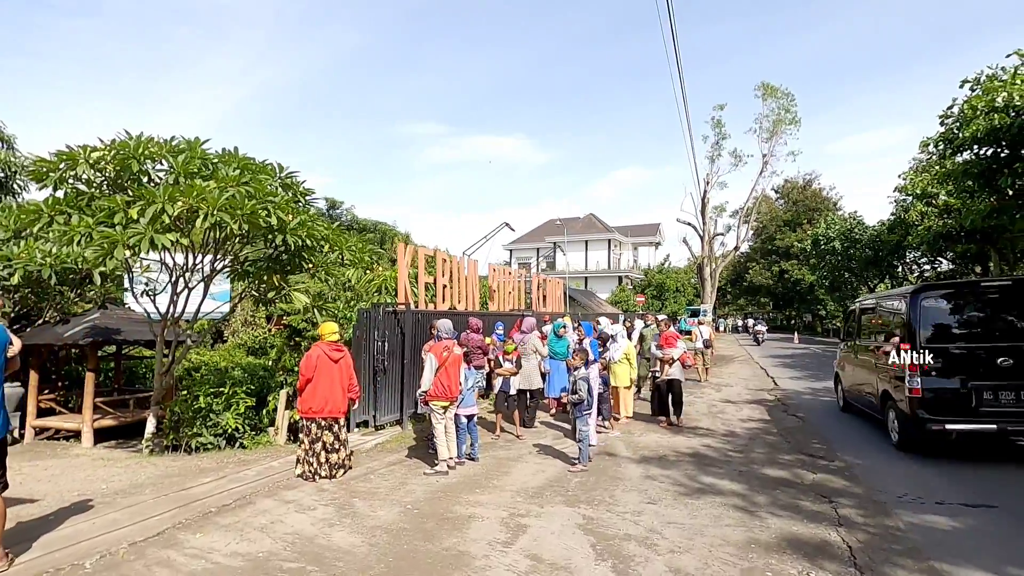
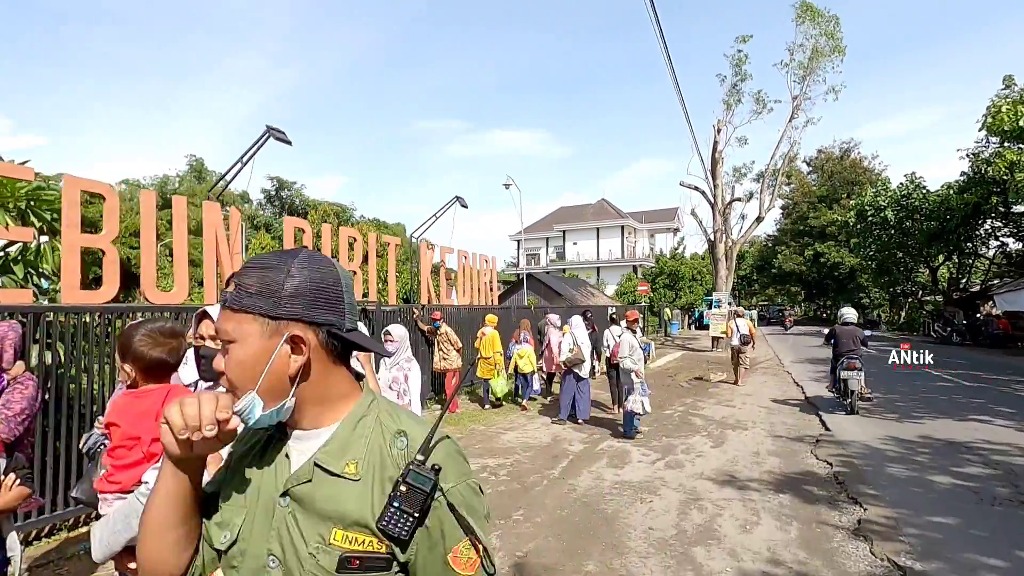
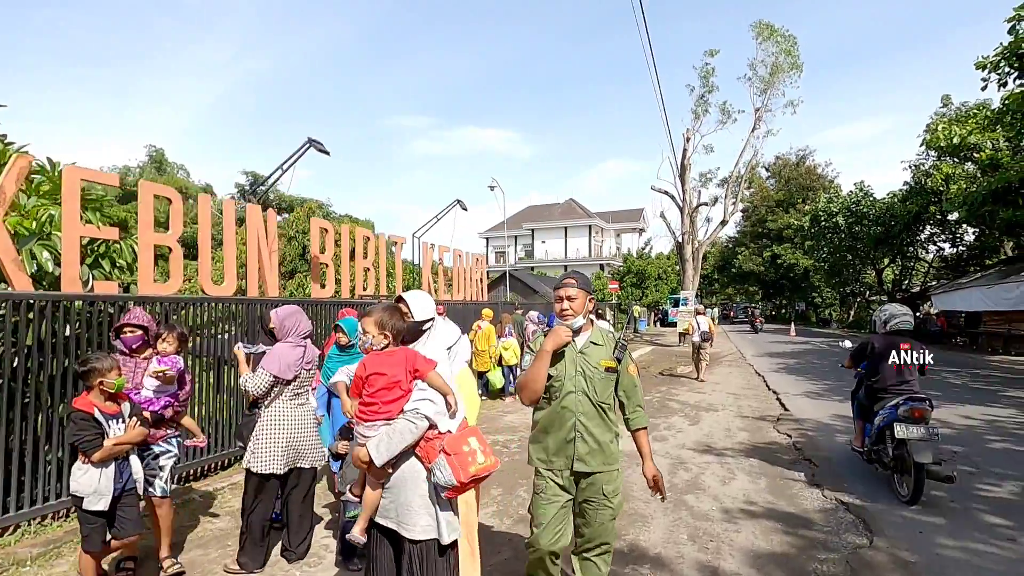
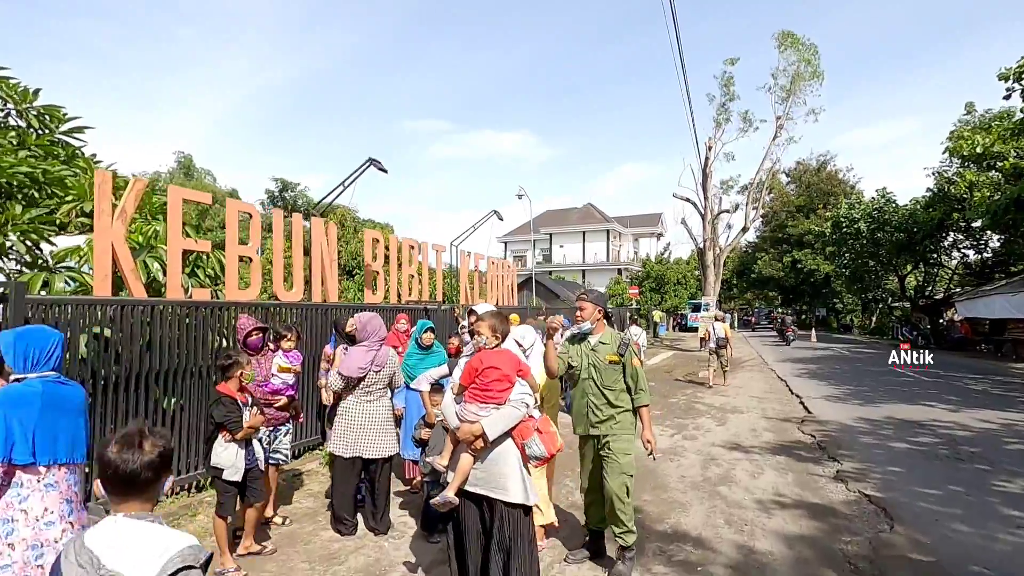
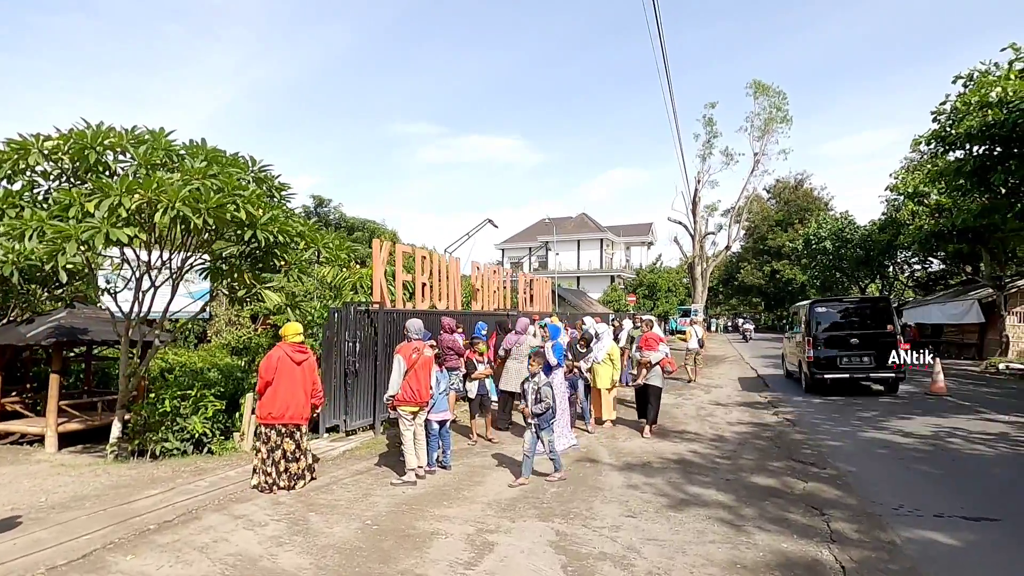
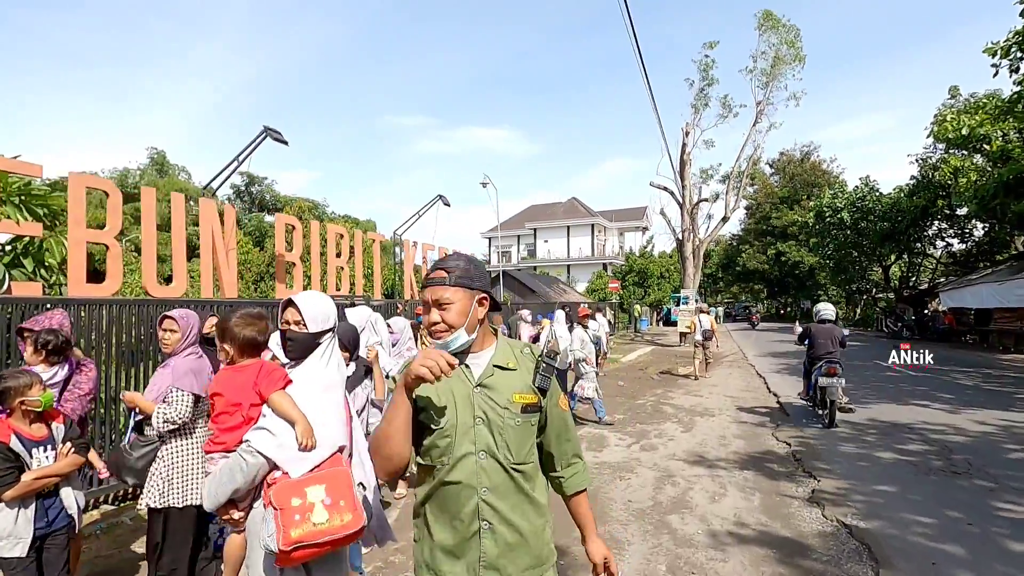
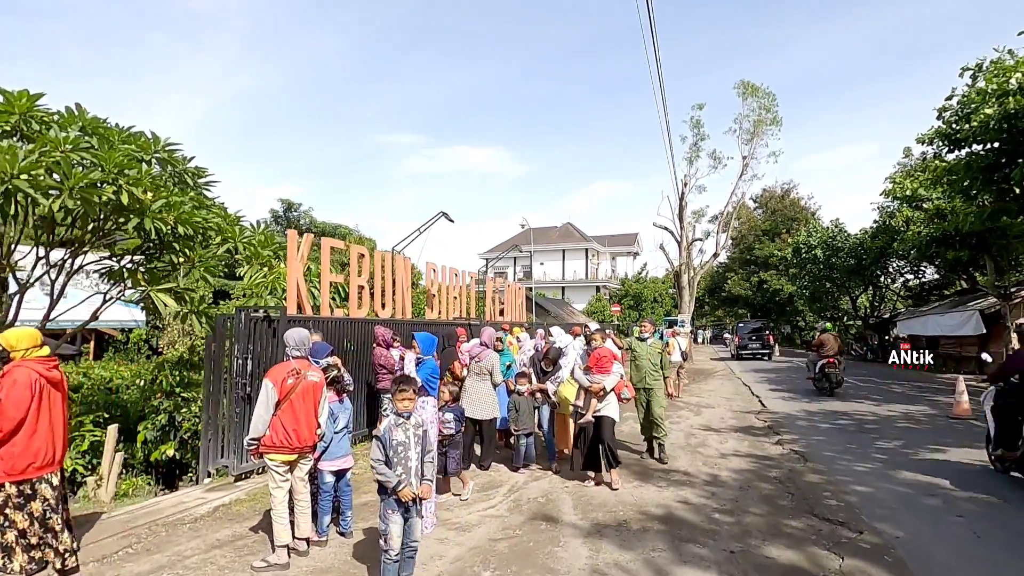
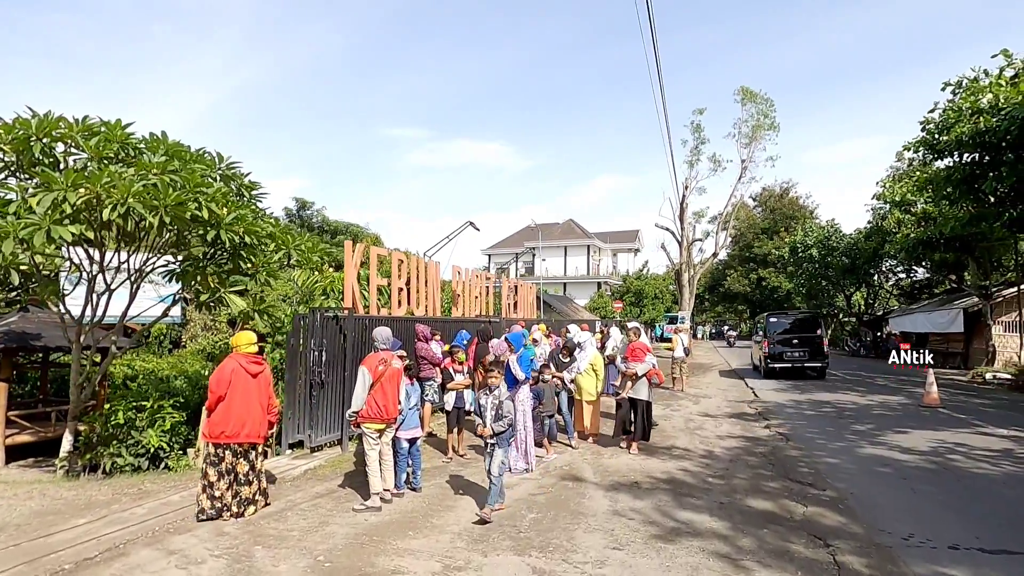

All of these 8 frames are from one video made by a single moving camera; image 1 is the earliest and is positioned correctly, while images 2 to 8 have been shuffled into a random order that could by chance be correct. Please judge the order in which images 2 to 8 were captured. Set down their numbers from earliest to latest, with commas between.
5, 8, 7, 4, 3, 6, 2
